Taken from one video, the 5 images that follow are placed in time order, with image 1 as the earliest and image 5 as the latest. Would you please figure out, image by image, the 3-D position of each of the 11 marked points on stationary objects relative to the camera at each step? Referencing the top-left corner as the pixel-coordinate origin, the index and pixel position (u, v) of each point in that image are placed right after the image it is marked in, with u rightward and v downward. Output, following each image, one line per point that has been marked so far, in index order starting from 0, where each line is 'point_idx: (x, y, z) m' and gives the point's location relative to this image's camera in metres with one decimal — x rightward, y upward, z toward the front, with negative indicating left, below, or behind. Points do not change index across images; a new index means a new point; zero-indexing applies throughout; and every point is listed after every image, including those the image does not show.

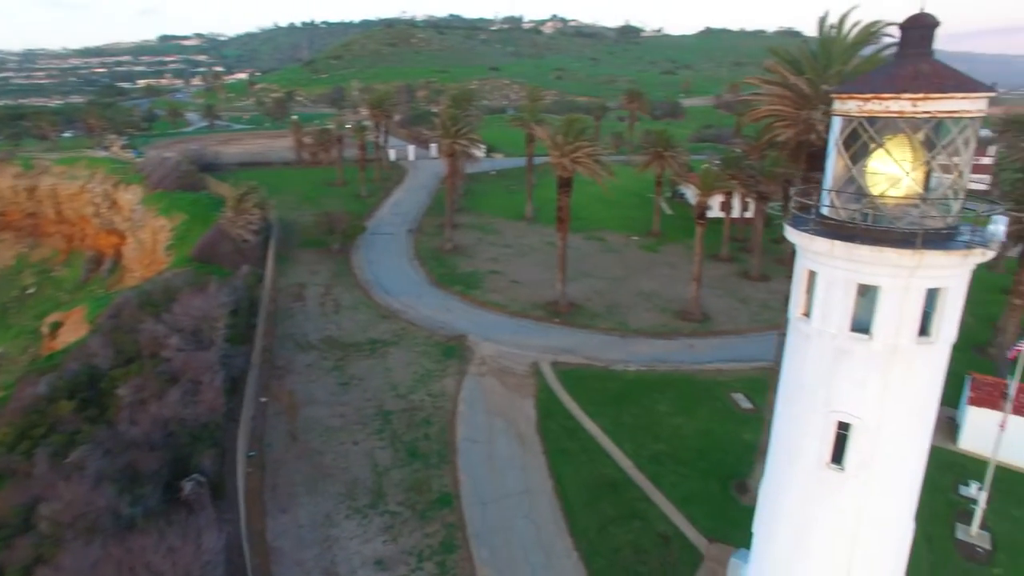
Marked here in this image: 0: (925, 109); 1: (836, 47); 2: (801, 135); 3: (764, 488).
0: (+6.2, +2.7, +9.8) m
1: (+8.3, +6.1, +16.5) m
2: (+7.6, +4.0, +17.1) m
3: (+5.1, -4.0, +13.1) m
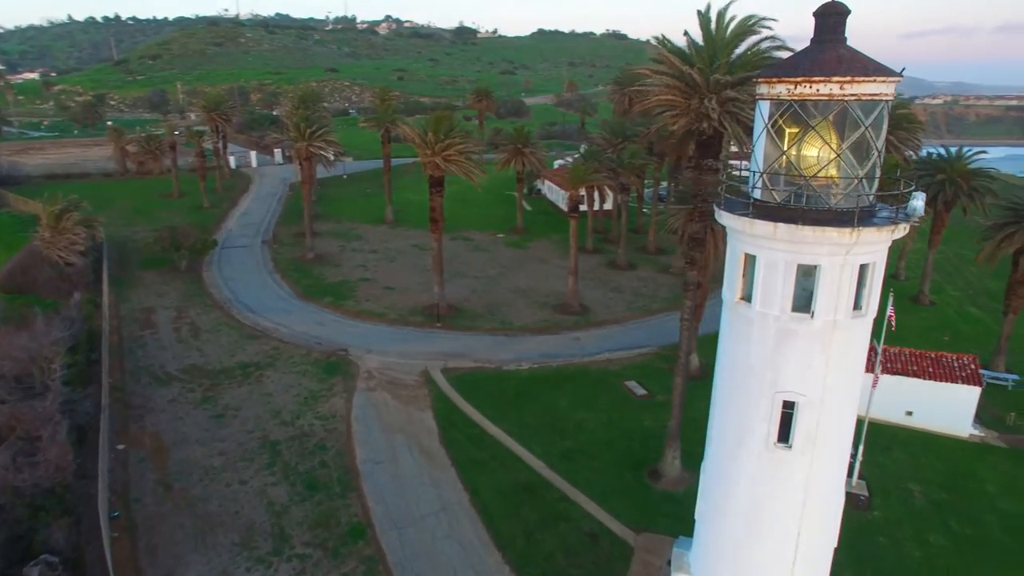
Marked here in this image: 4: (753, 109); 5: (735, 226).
0: (+5.3, +3.0, +10.1) m
1: (+5.5, +6.6, +17.1) m
2: (+4.9, +4.4, +17.5) m
3: (+4.0, -3.7, +13.1) m
4: (+6.2, +4.6, +16.8) m
5: (+3.8, +1.0, +11.2) m
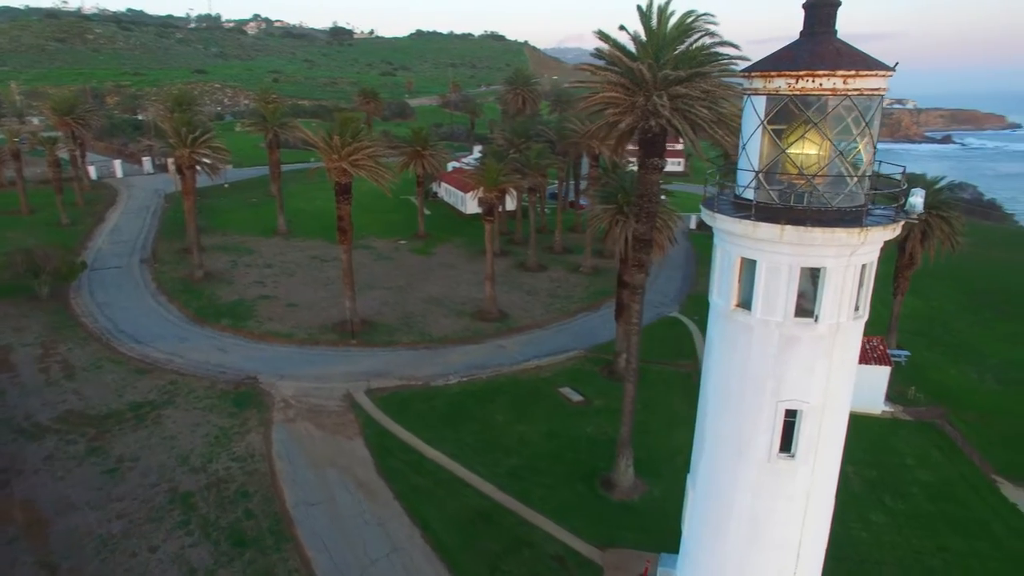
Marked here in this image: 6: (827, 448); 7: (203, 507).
0: (+5.1, +3.0, +9.7) m
1: (+3.9, +6.5, +16.7) m
2: (+3.3, +4.3, +16.9) m
3: (+3.6, -3.8, +12.5) m
4: (+4.7, +4.6, +16.4) m
5: (+3.6, +0.9, +10.6) m
6: (+5.4, -2.8, +11.2) m
7: (-8.8, -6.2, +18.5) m
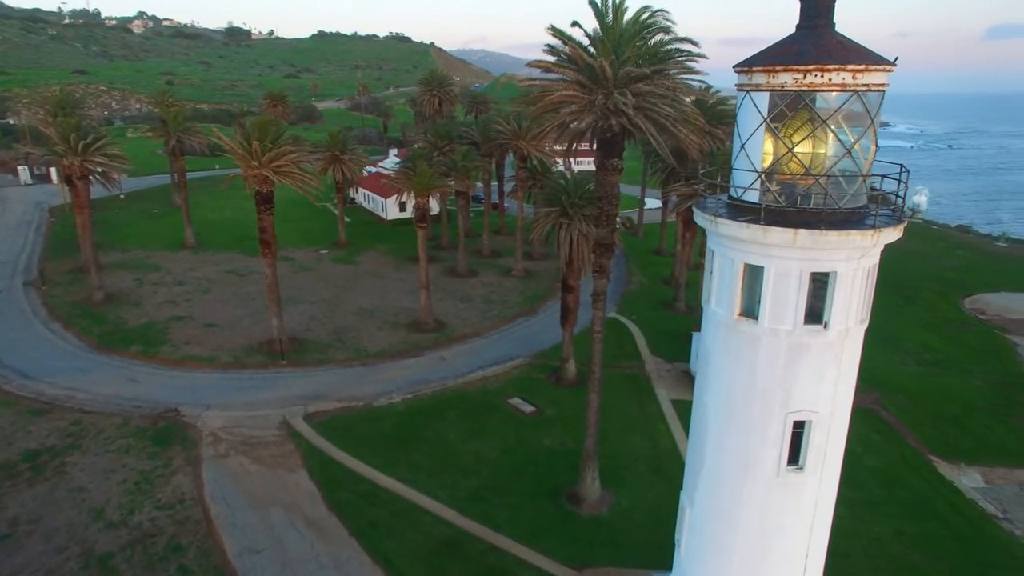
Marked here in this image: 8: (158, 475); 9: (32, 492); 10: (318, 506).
0: (+4.9, +2.9, +9.3) m
1: (+2.7, +6.3, +16.0) m
2: (+2.2, +4.1, +16.2) m
3: (+3.4, -4.0, +11.8) m
4: (+3.6, +4.5, +15.9) m
5: (+3.4, +0.8, +9.9) m
6: (+5.3, -2.8, +10.8) m
7: (-9.5, -6.9, +16.2) m
8: (-10.7, -5.6, +19.8) m
9: (-13.8, -5.8, +18.9) m
10: (-5.6, -6.3, +18.9) m
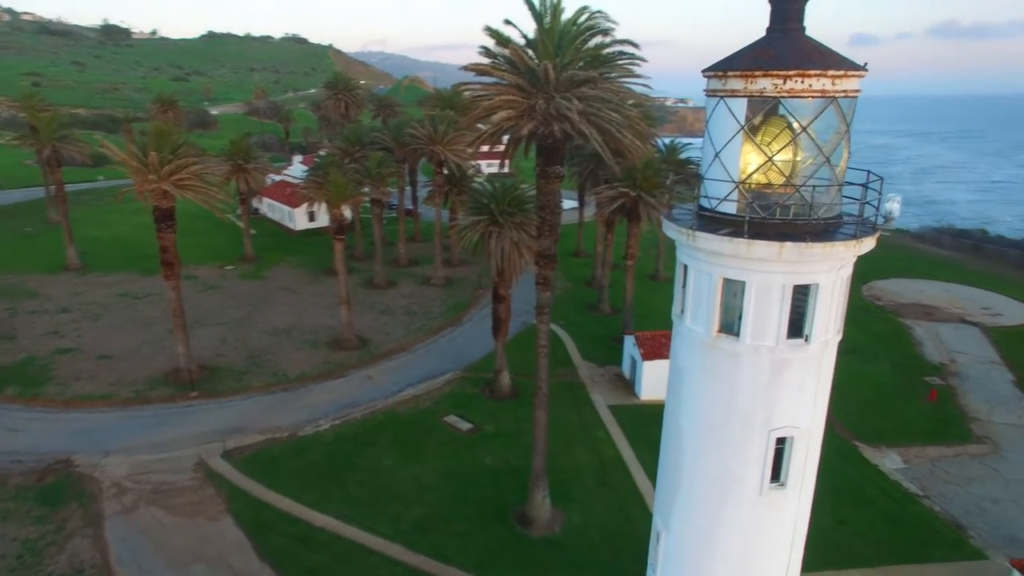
0: (+4.4, +2.8, +8.9) m
1: (+1.1, +6.0, +15.3) m
2: (+0.7, +3.8, +15.5) m
3: (+2.9, -4.2, +11.3) m
4: (+2.2, +4.2, +15.3) m
5: (+2.9, +0.6, +9.4) m
6: (+4.8, -3.0, +10.5) m
7: (-10.4, -7.7, +13.8) m
8: (-12.1, -6.6, +17.2) m
9: (-15.1, -6.8, +16.0) m
10: (-6.9, -7.0, +17.0) m
